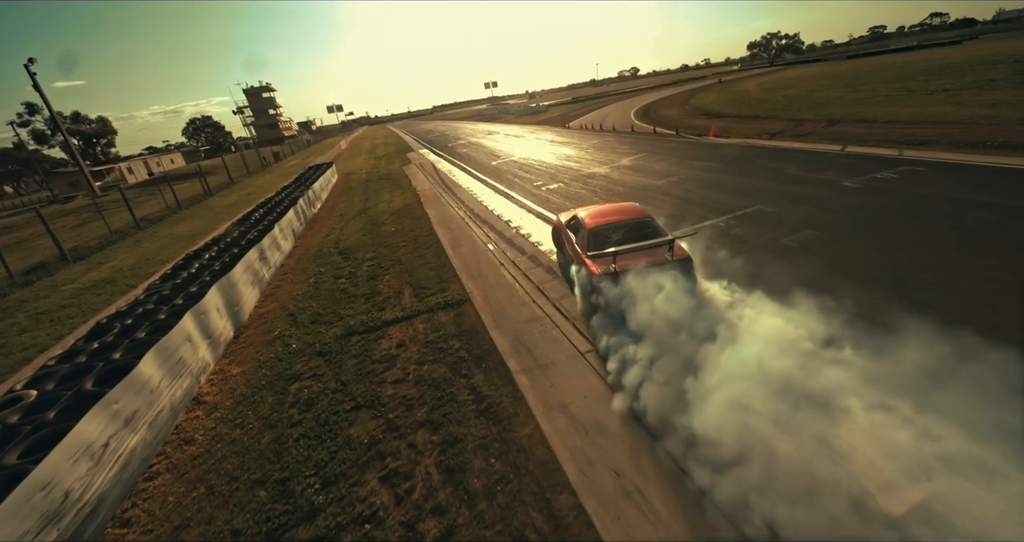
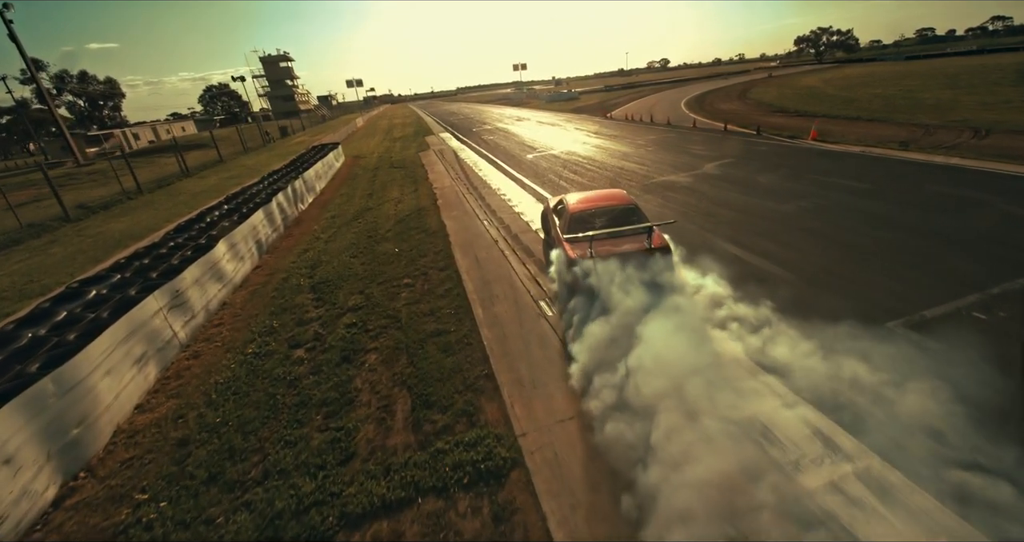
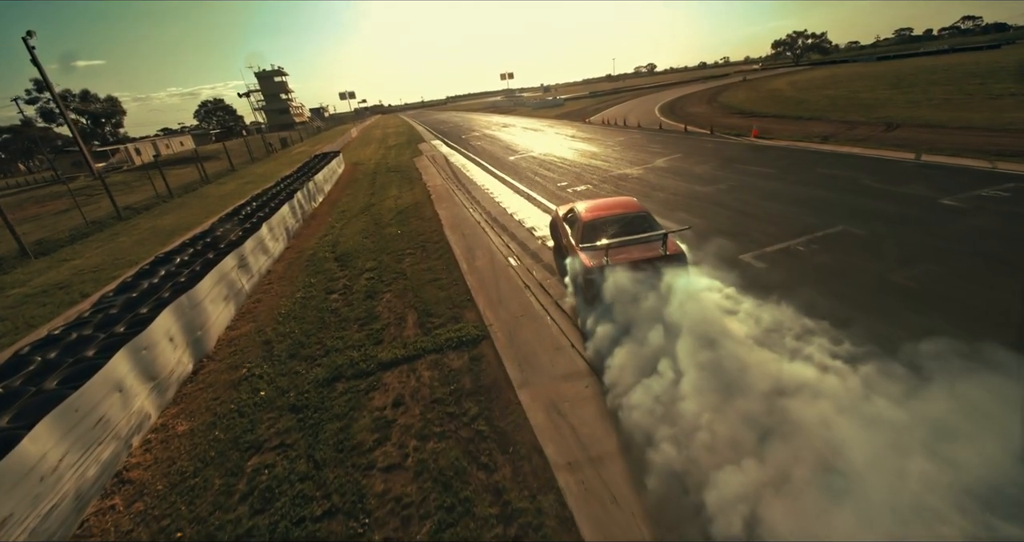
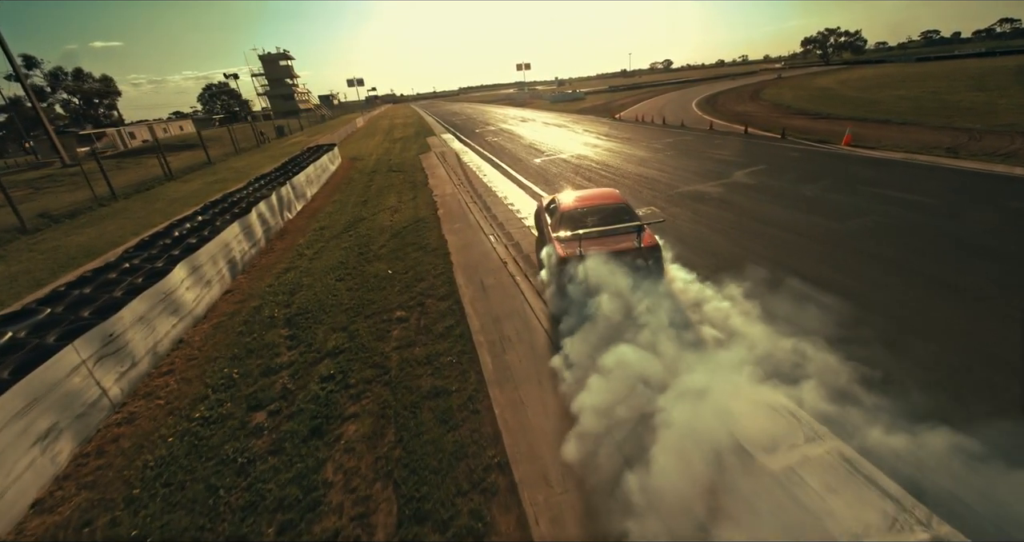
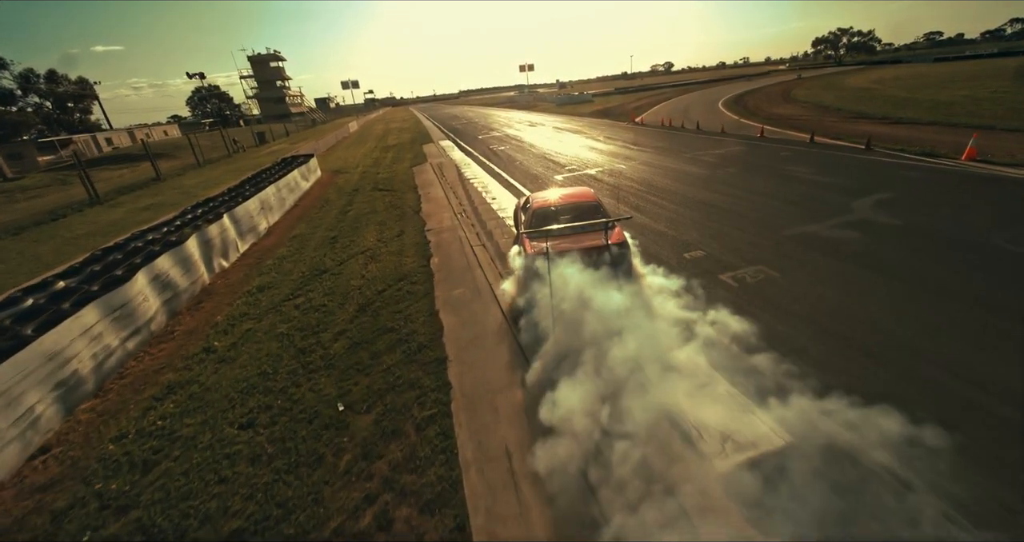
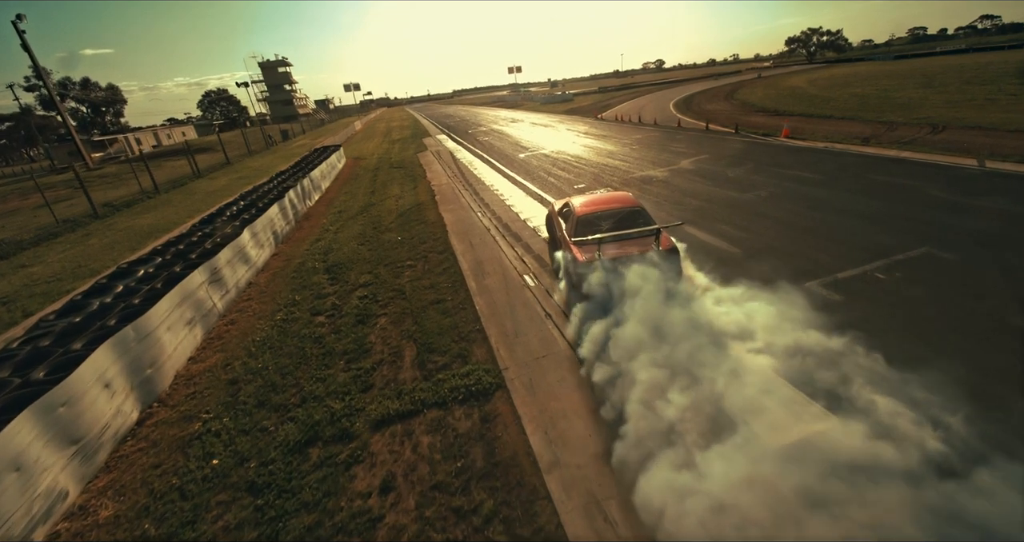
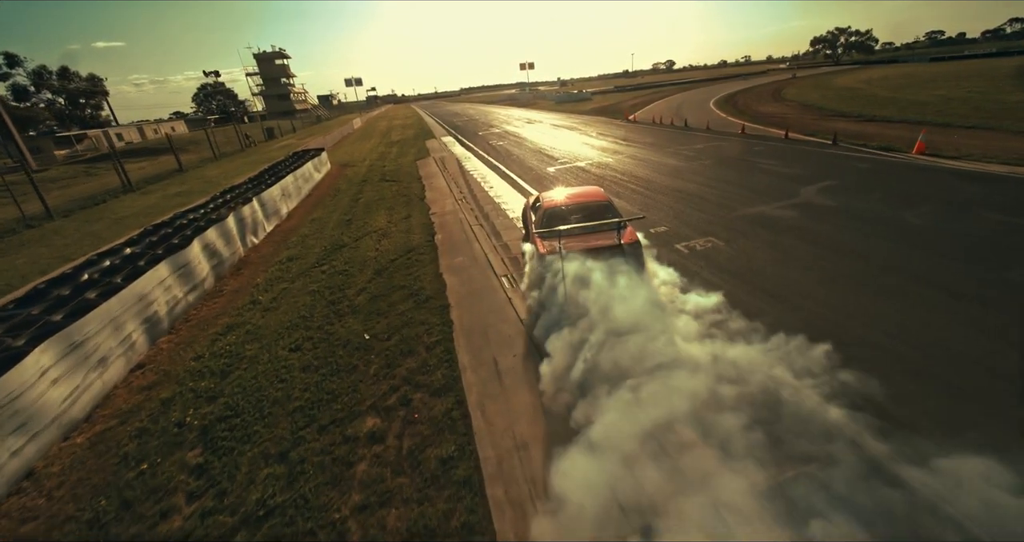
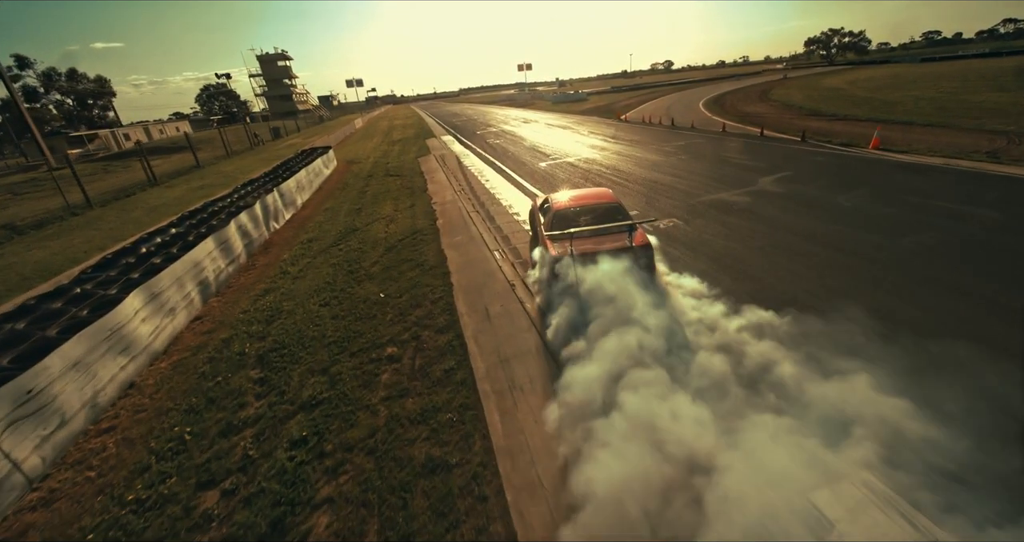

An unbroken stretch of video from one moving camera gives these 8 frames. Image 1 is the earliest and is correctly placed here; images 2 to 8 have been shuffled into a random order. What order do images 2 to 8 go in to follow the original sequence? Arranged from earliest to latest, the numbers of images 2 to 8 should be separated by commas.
3, 6, 2, 4, 8, 7, 5
